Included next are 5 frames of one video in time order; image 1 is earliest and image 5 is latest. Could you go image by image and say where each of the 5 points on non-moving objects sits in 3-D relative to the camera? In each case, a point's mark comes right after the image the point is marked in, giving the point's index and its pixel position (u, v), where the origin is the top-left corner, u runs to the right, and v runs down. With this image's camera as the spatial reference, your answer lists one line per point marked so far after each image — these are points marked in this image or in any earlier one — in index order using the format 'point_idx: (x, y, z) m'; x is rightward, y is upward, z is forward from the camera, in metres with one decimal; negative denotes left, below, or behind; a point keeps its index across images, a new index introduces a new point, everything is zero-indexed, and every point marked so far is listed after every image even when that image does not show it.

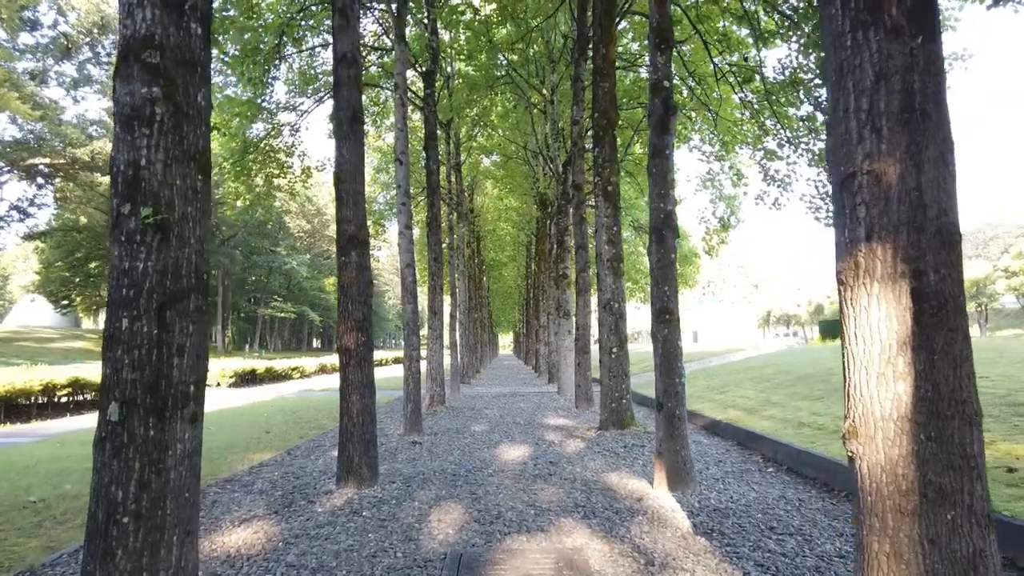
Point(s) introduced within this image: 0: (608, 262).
0: (+1.2, +0.3, +10.1) m
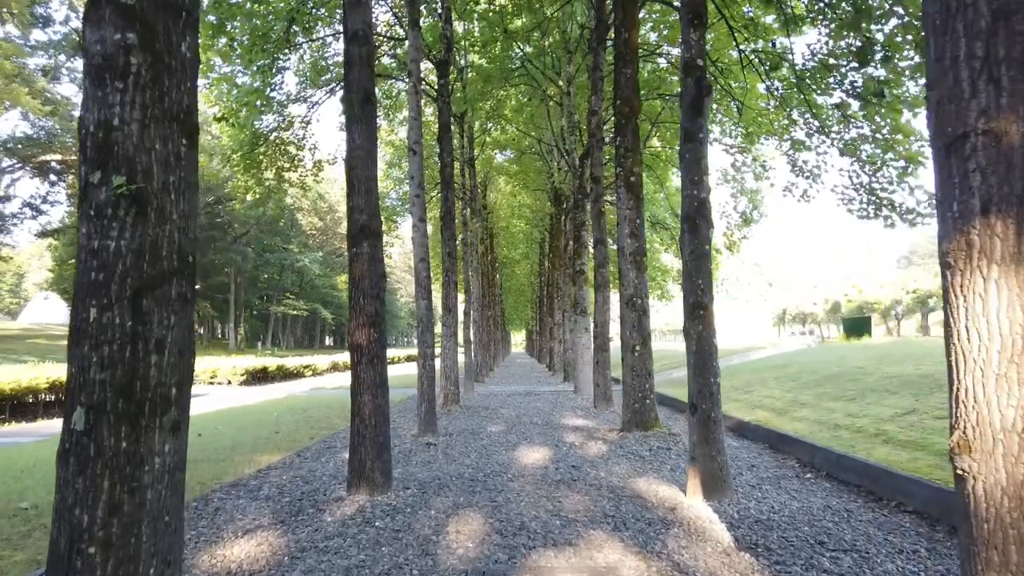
0: (+1.4, +0.4, +9.7) m
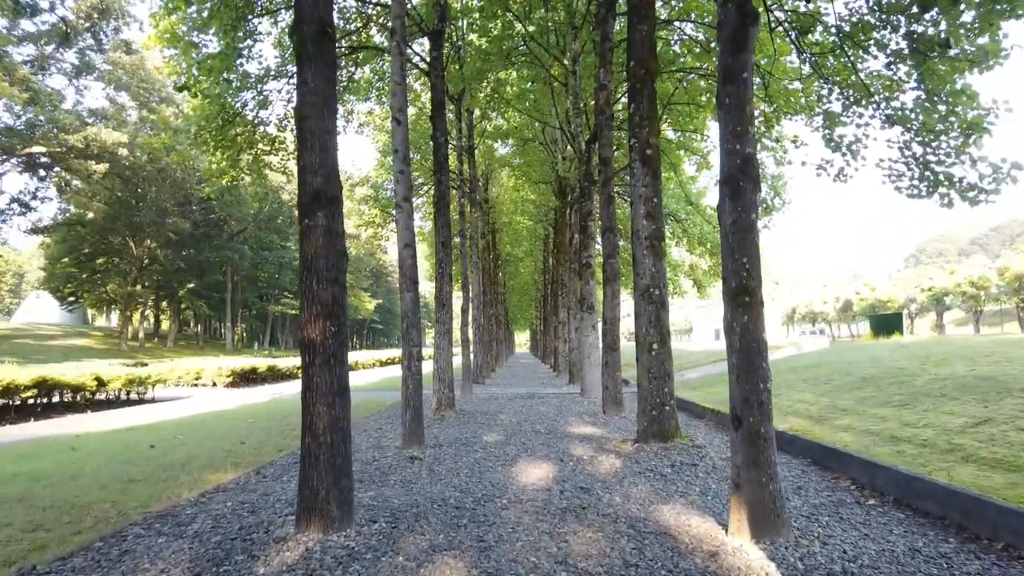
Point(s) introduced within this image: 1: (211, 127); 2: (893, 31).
0: (+1.4, +0.5, +8.4) m
1: (-4.4, +2.3, +11.6) m
2: (+4.0, +2.7, +8.5) m
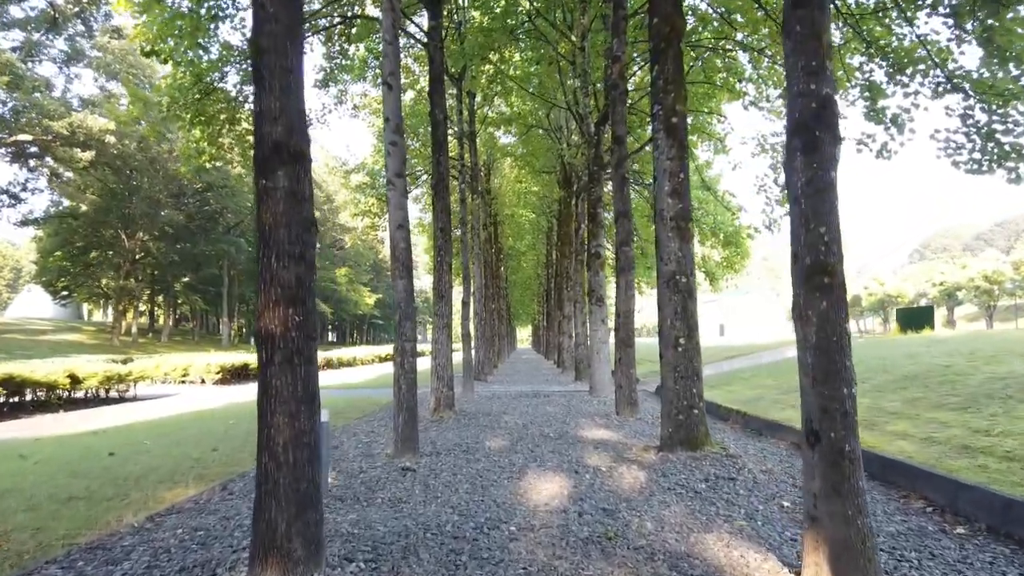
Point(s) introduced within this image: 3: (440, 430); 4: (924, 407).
0: (+1.5, +0.6, +7.4) m
1: (-4.3, +2.5, +10.6) m
2: (+4.1, +2.9, +7.5) m
3: (-0.8, -1.7, +9.5) m
4: (+4.1, -1.2, +8.0) m
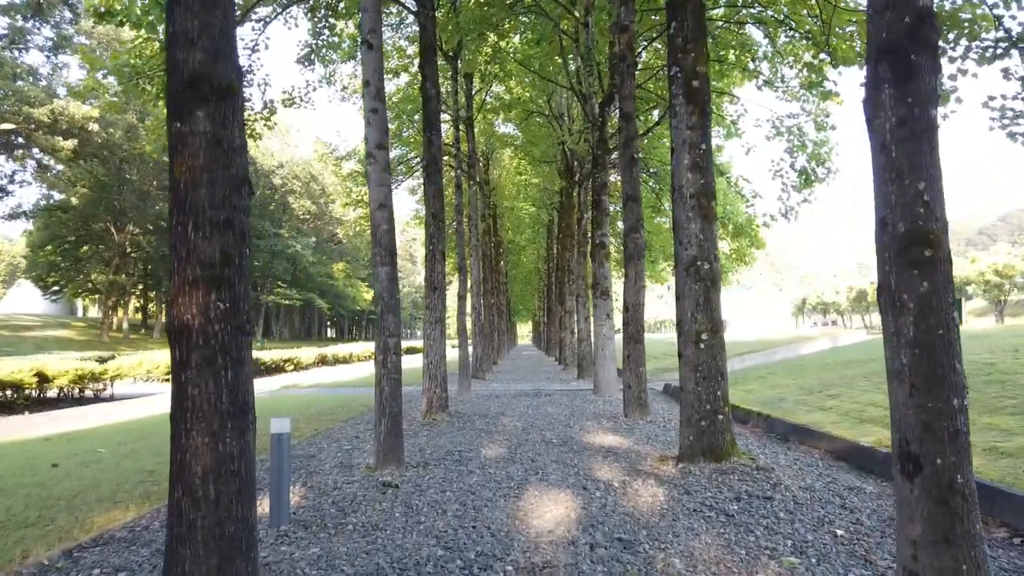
0: (+1.4, +0.7, +6.5) m
1: (-4.3, +2.6, +9.7) m
2: (+4.1, +3.0, +6.6) m
3: (-0.9, -1.6, +8.6) m
4: (+4.1, -1.1, +7.0) m
